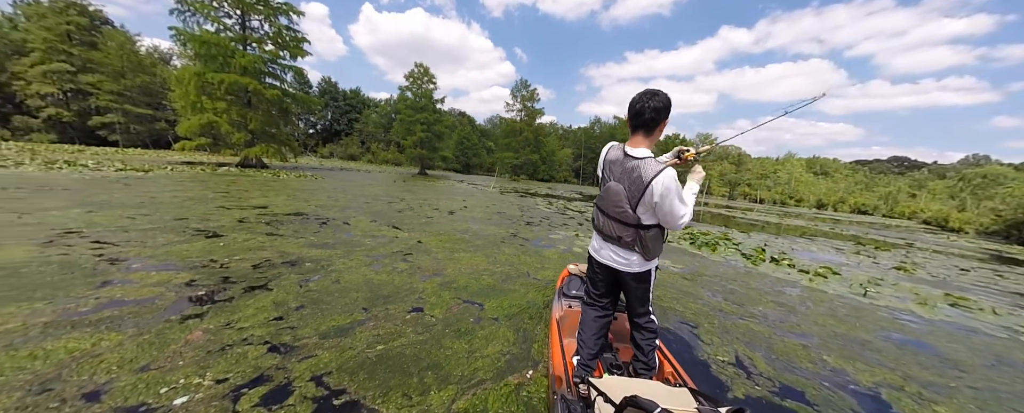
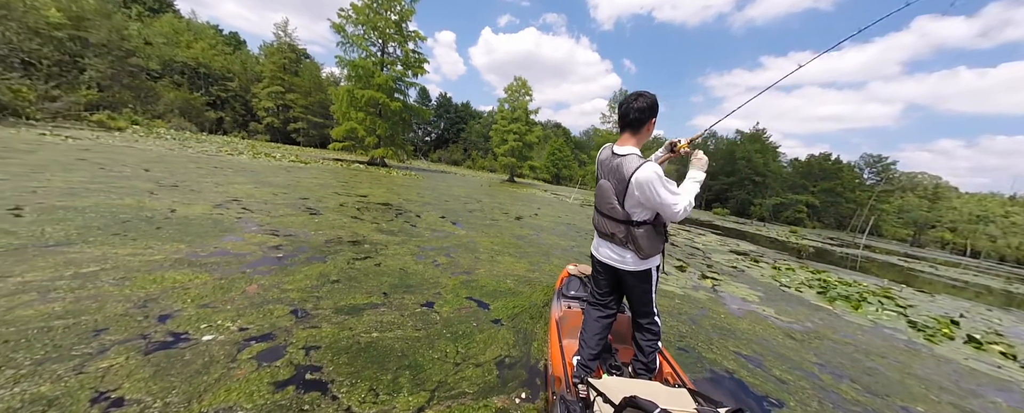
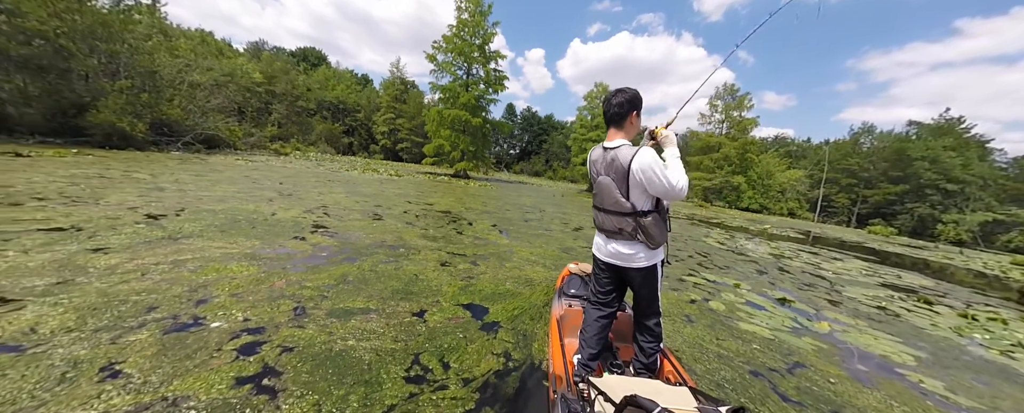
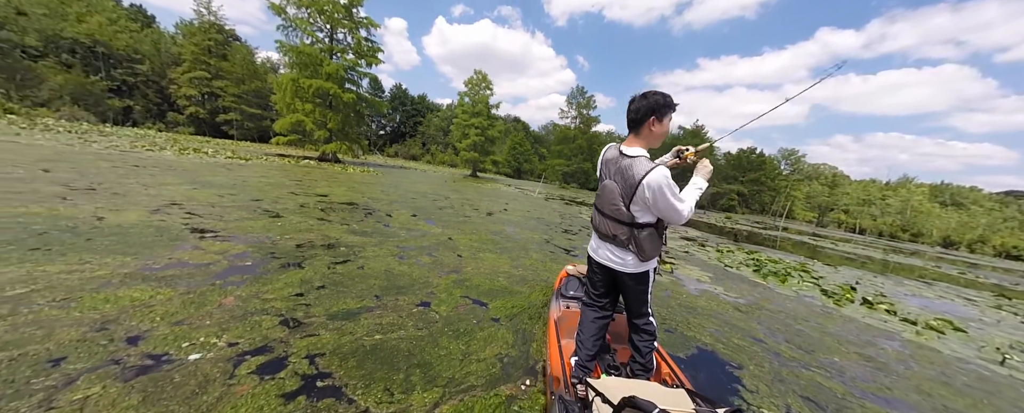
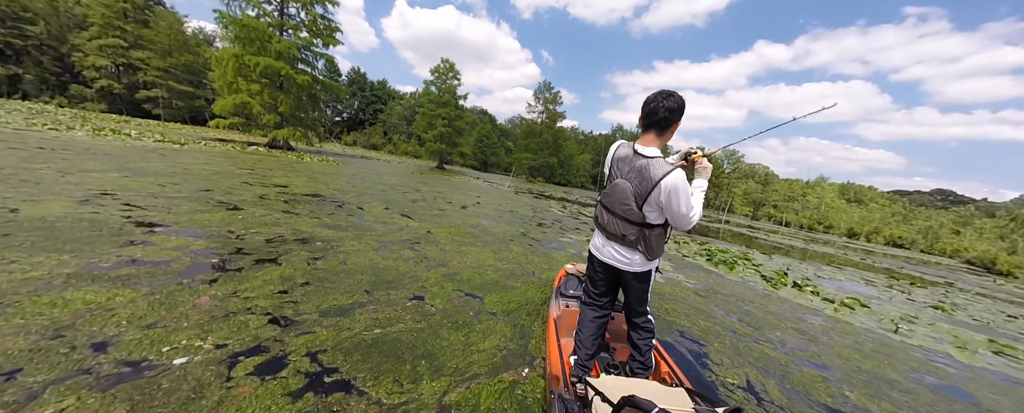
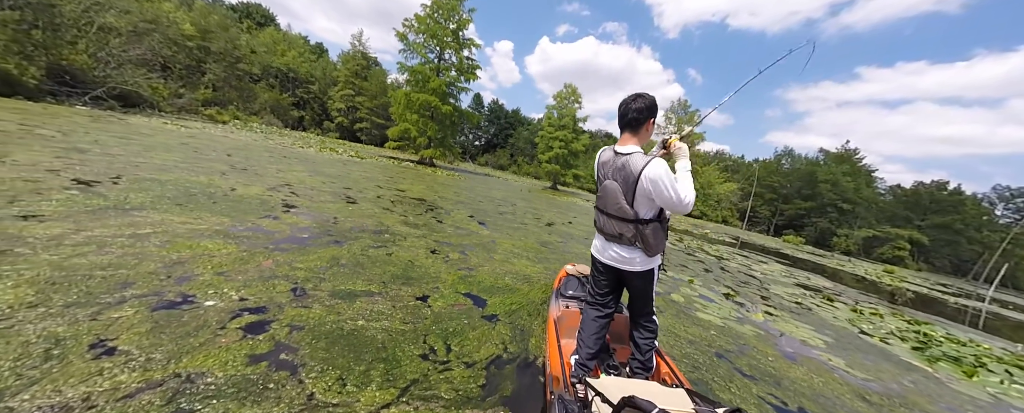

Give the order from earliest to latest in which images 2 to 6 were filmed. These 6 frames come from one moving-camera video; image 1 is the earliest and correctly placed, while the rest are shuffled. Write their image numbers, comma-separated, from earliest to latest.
5, 4, 2, 6, 3
